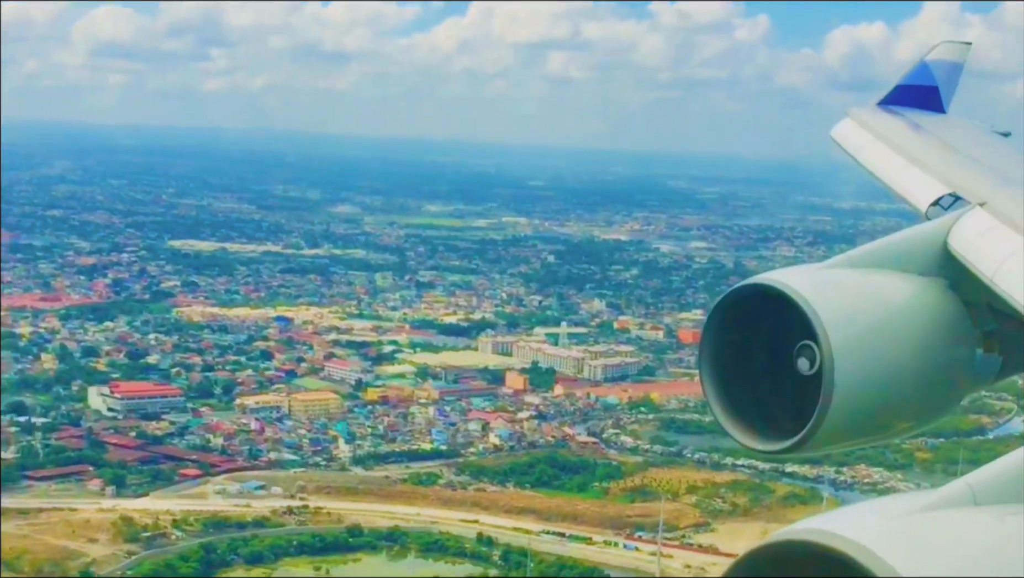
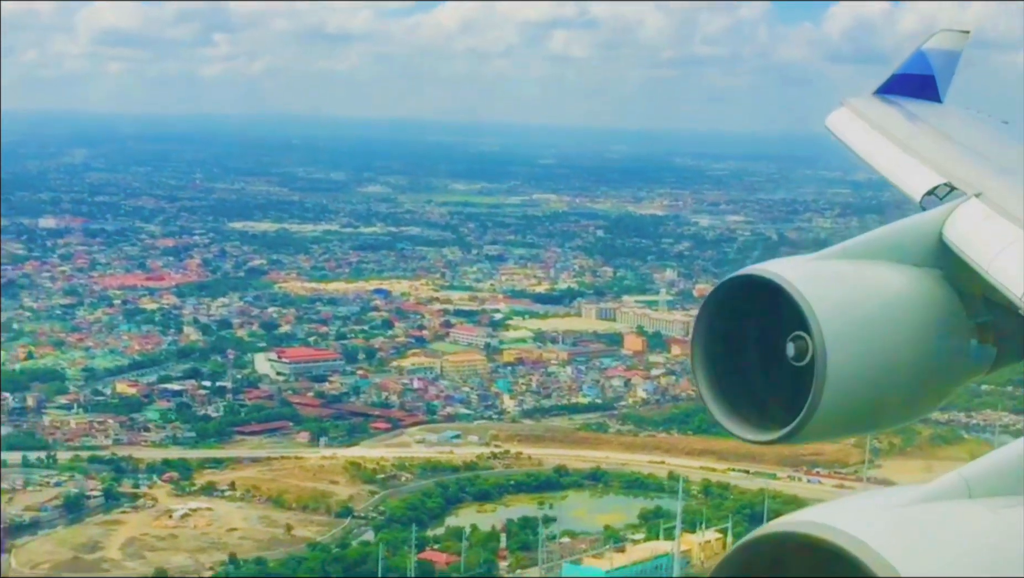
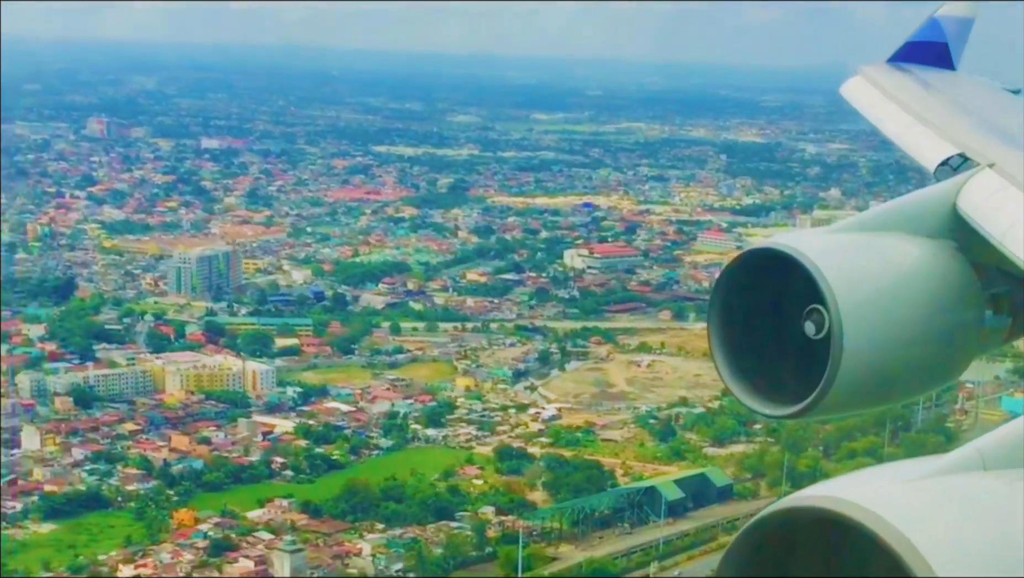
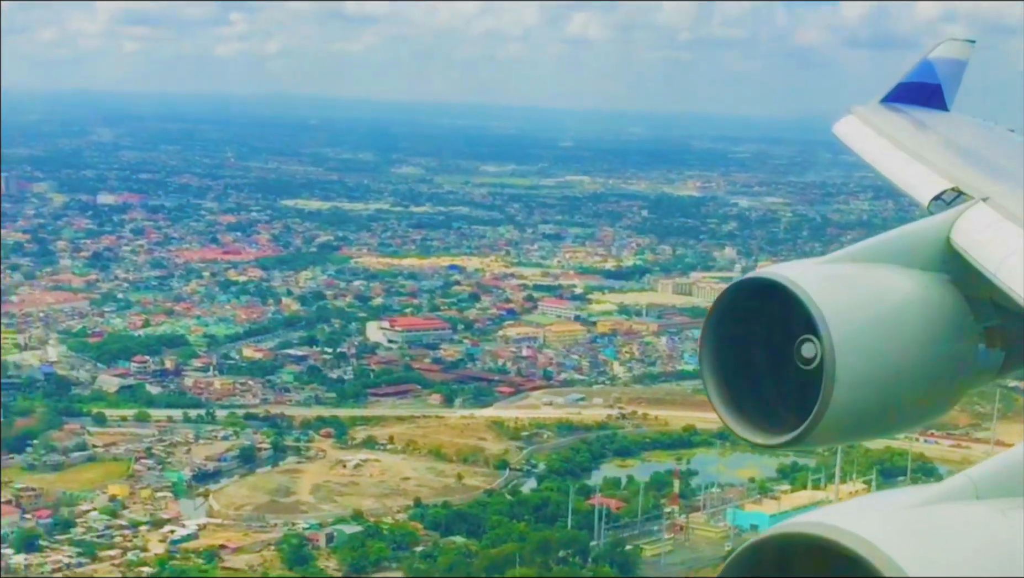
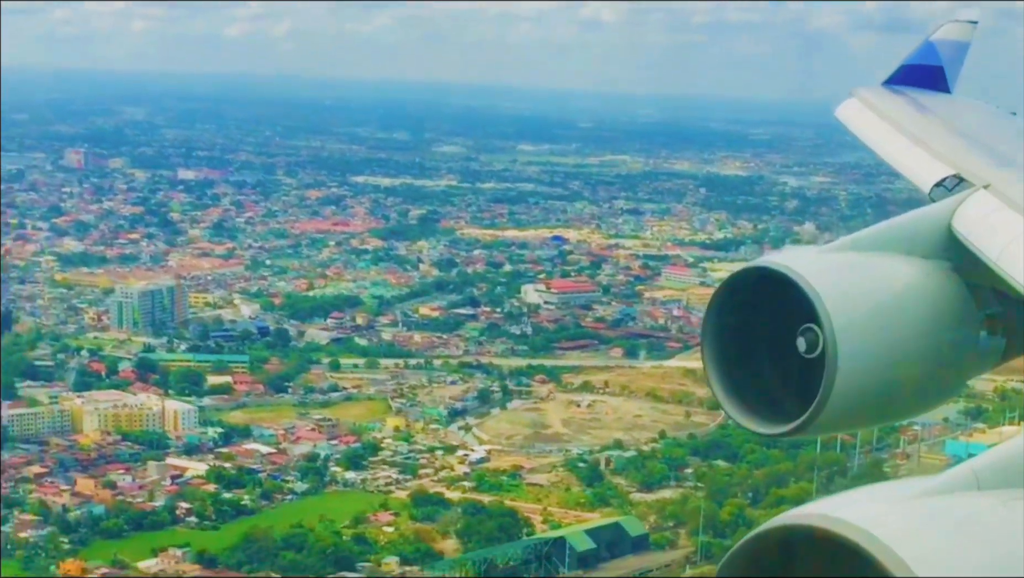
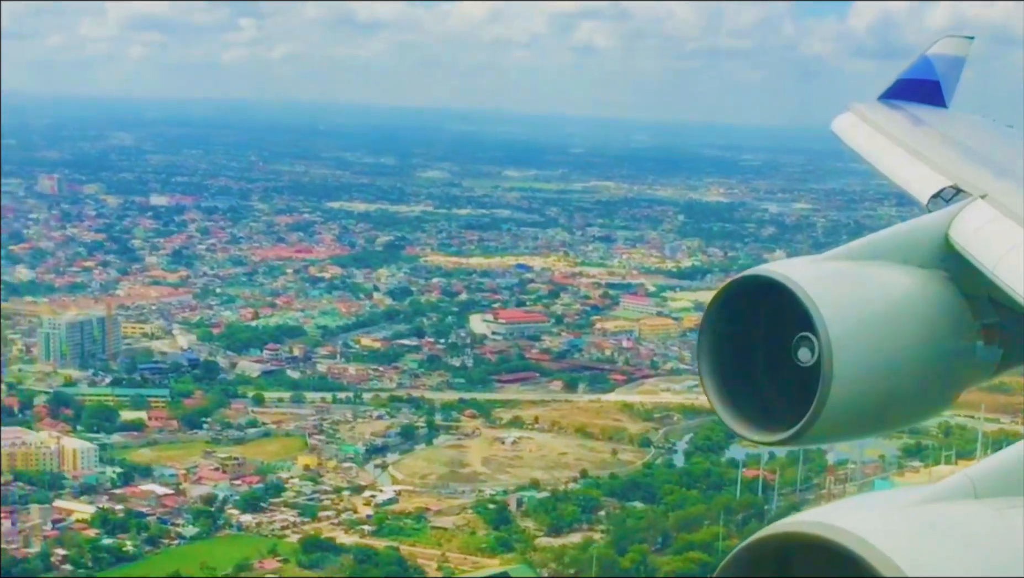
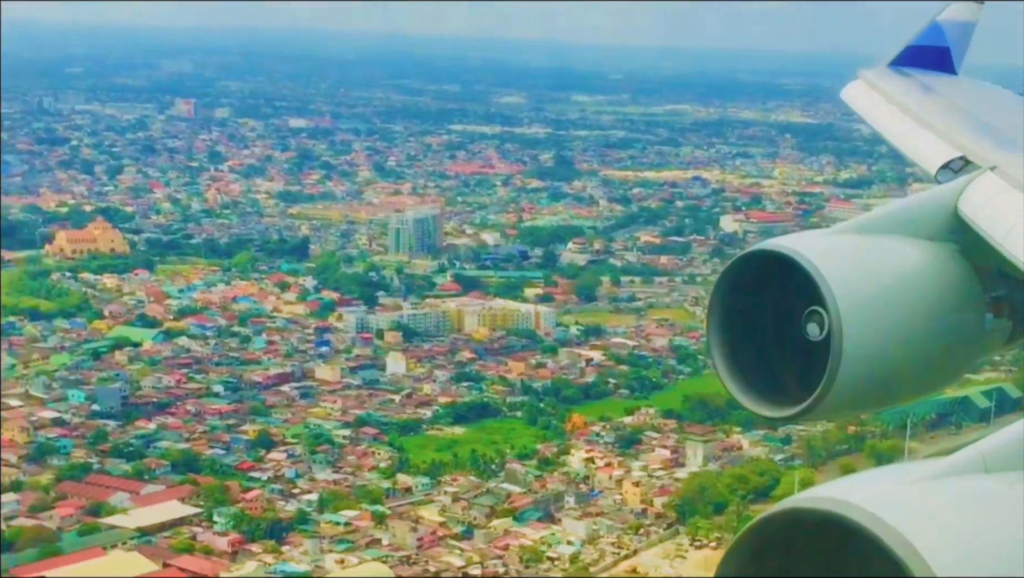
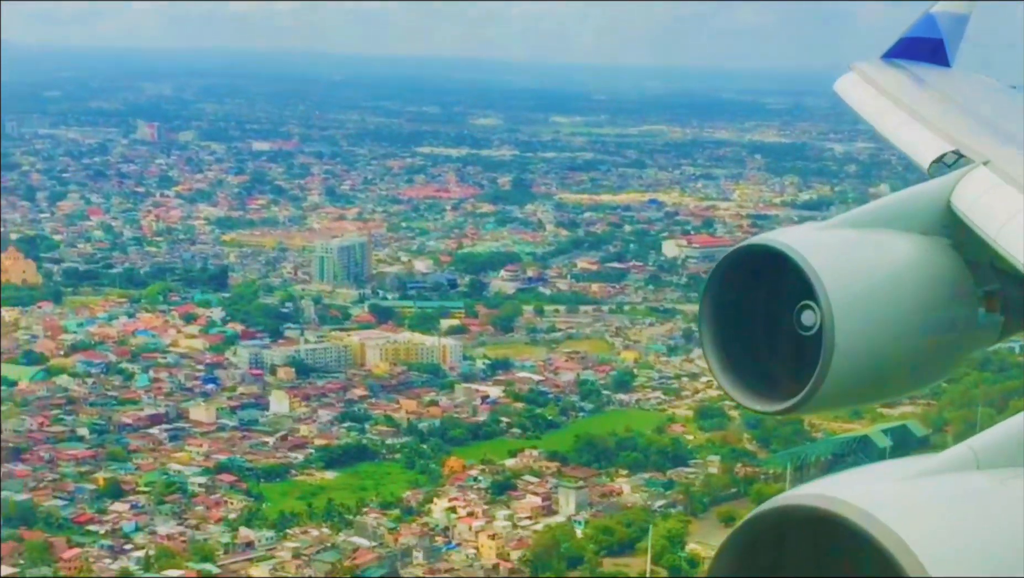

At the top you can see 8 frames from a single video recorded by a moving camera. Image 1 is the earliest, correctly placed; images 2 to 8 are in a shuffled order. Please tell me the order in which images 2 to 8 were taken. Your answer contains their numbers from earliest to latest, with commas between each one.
2, 4, 6, 5, 3, 8, 7
